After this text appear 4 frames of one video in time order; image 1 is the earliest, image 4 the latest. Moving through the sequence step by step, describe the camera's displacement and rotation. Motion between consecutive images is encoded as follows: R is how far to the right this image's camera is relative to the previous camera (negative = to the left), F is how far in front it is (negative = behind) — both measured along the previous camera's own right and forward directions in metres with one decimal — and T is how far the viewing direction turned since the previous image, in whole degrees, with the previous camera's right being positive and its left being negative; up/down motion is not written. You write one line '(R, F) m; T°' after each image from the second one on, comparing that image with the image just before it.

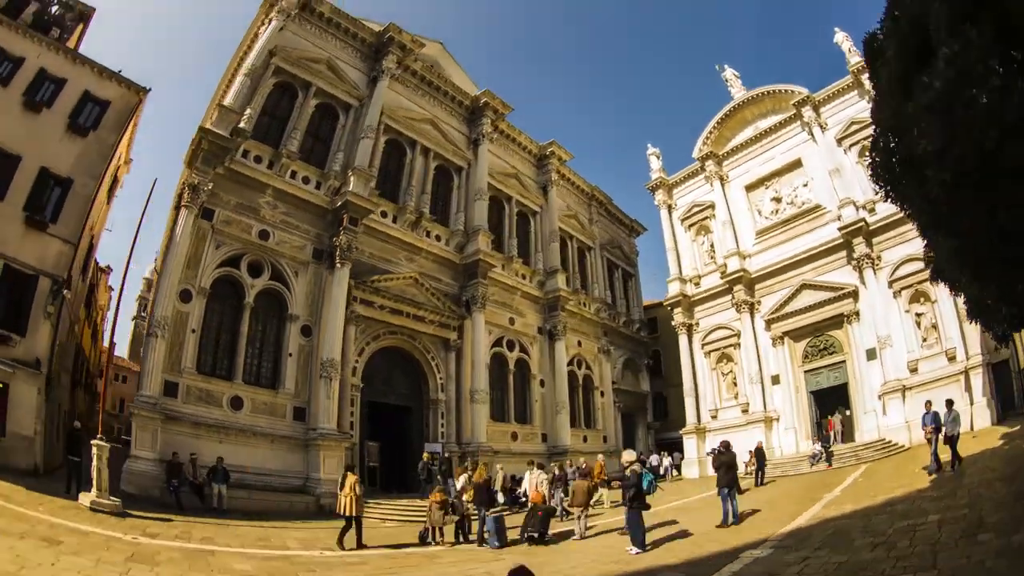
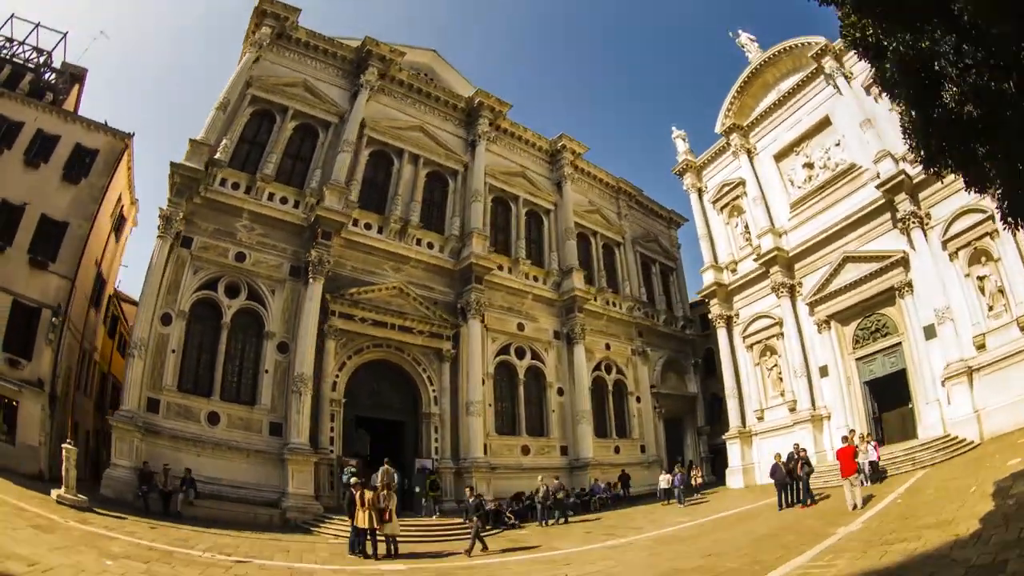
(+2.1, +4.1) m; -4°
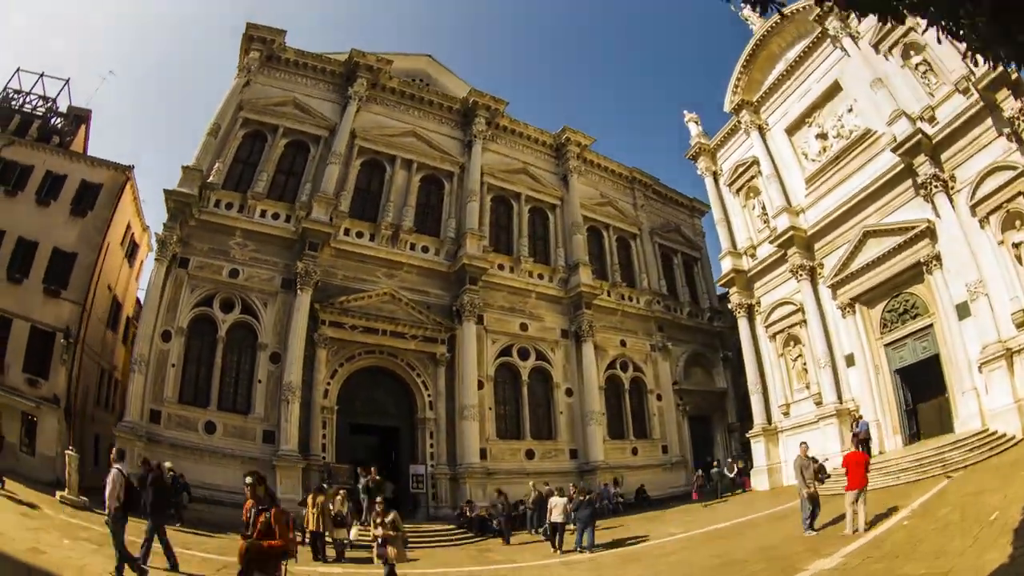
(+1.4, +2.5) m; -2°
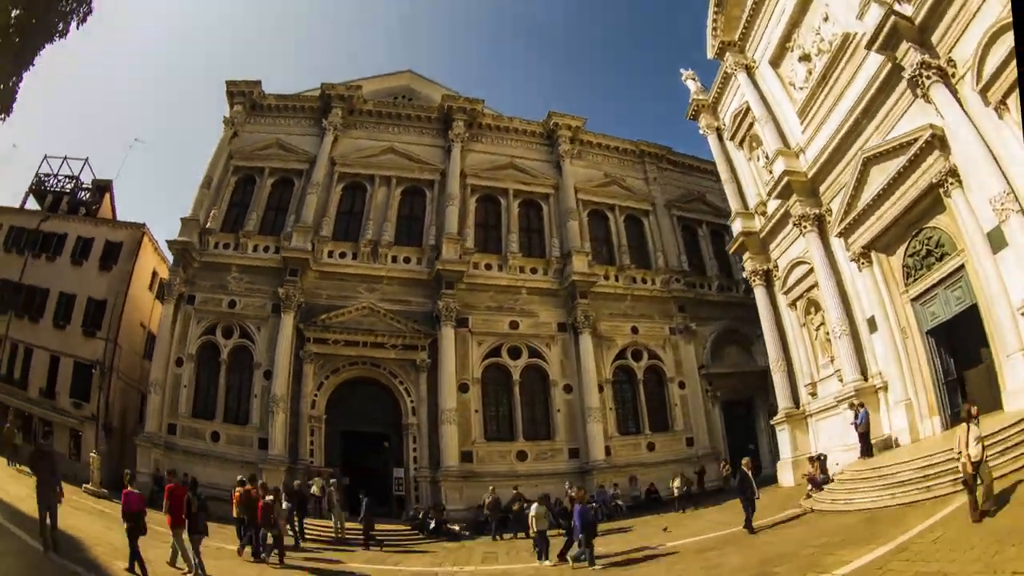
(+3.0, +5.0) m; -4°
